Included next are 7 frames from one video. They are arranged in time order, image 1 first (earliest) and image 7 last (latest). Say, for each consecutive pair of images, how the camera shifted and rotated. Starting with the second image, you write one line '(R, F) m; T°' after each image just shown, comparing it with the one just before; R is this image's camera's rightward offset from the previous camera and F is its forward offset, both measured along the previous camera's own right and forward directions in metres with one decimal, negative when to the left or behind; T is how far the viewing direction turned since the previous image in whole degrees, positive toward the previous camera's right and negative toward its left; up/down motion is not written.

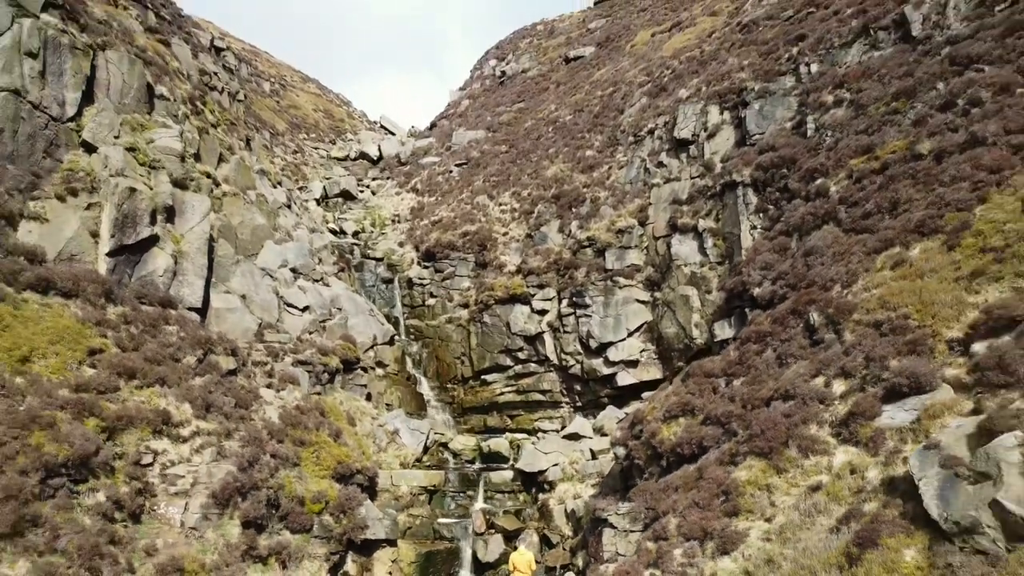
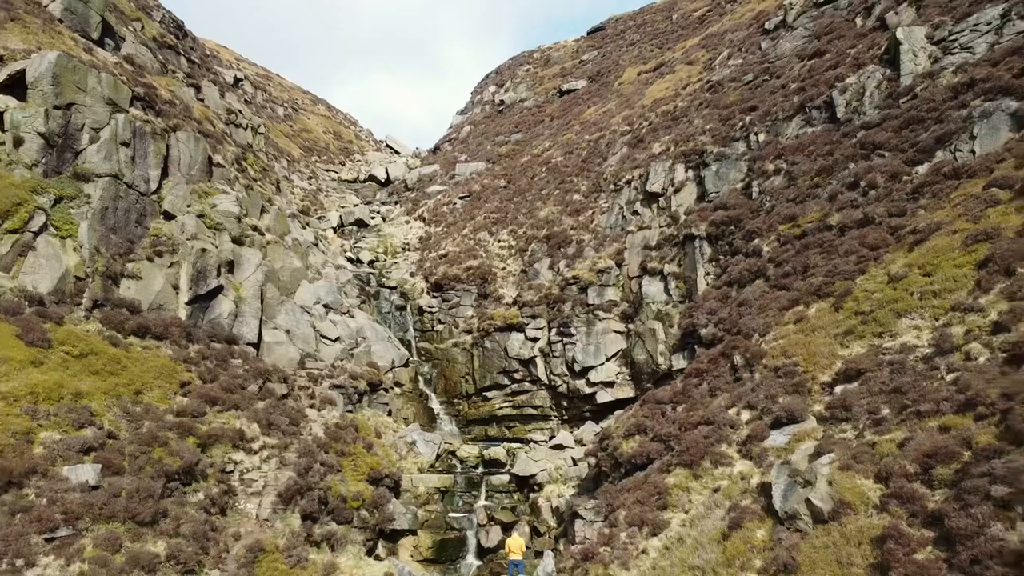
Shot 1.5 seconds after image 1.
(+0.1, -4.3) m; 0°
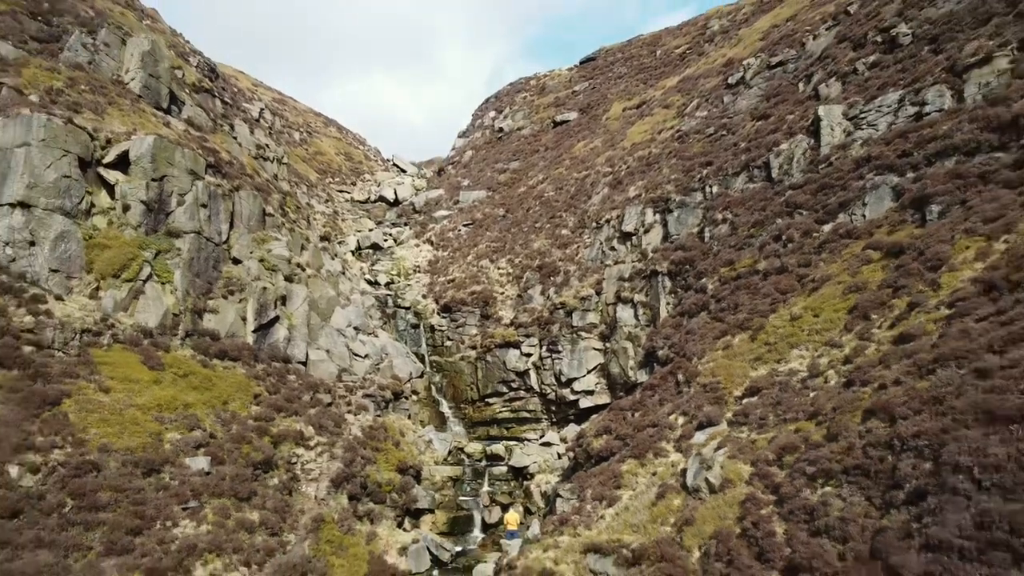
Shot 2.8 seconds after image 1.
(+0.1, -5.6) m; 0°
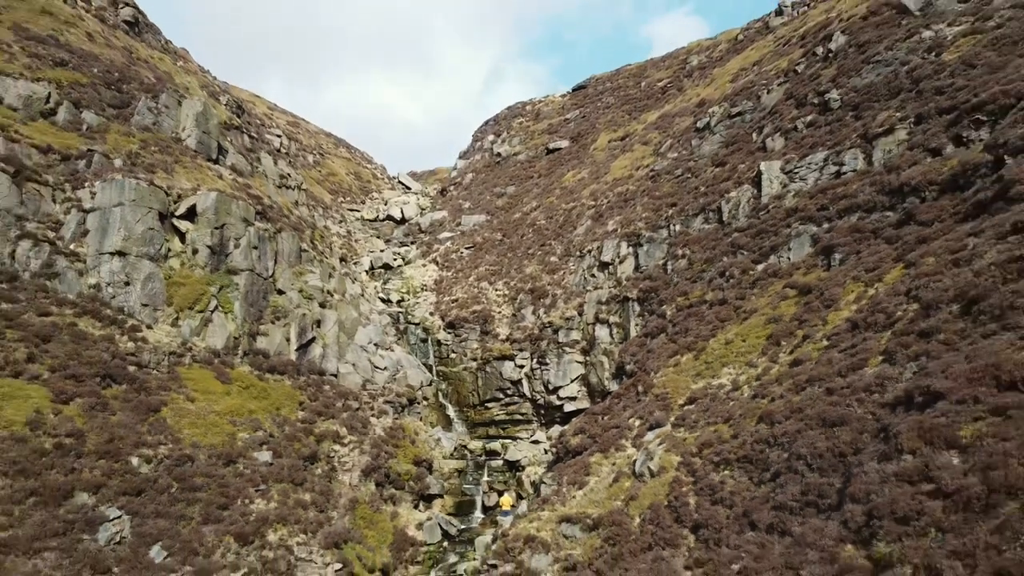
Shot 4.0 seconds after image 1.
(+0.2, -6.0) m; 0°
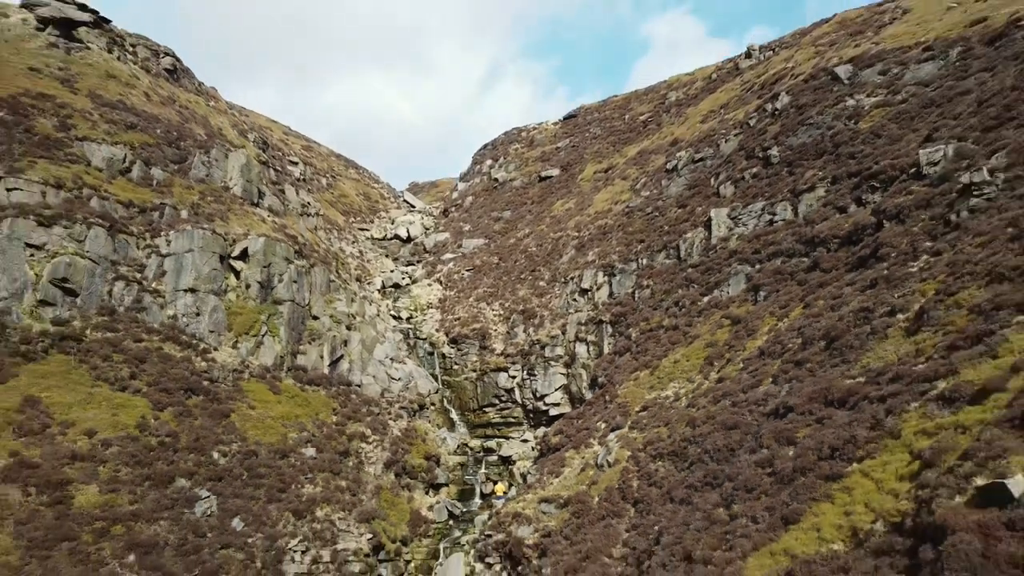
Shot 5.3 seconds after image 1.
(+0.2, -7.3) m; 0°
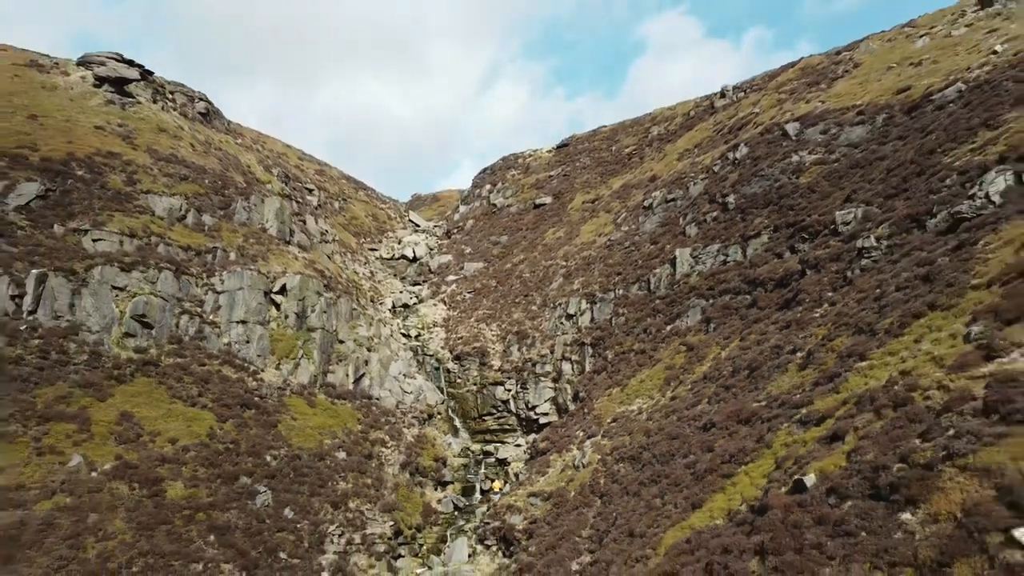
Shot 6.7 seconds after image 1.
(+0.2, -7.6) m; 0°
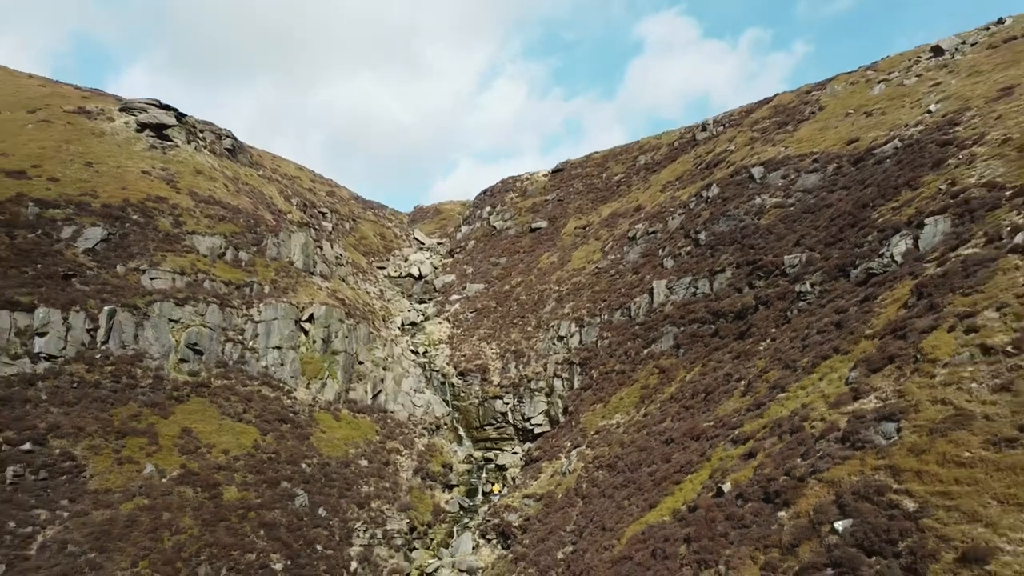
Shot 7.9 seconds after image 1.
(+0.1, -7.0) m; 0°
